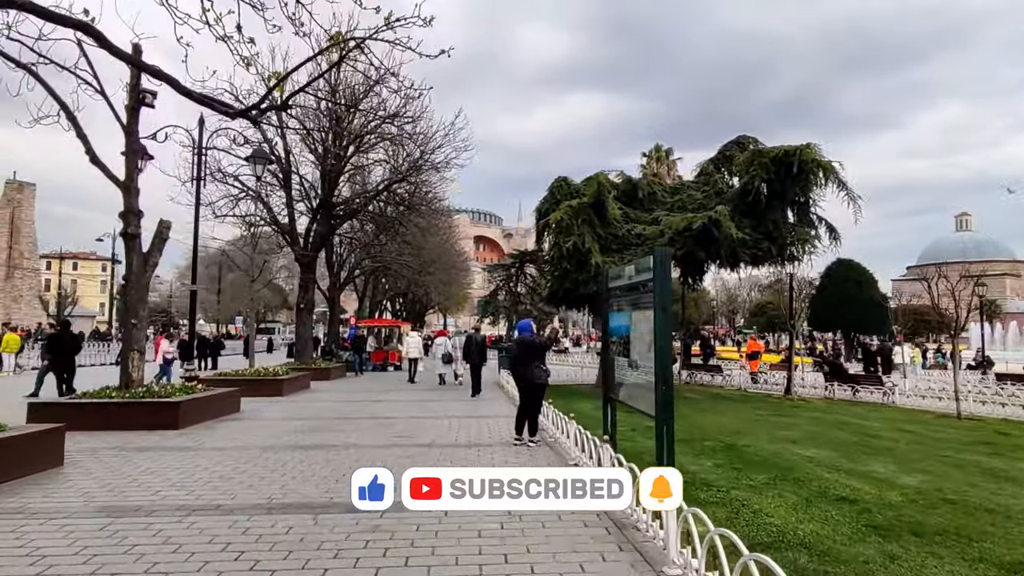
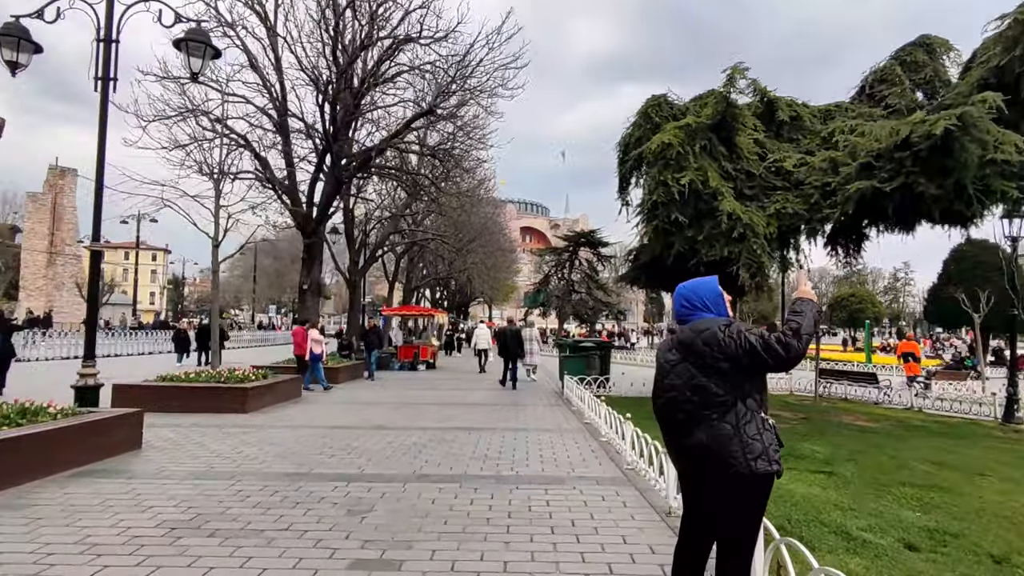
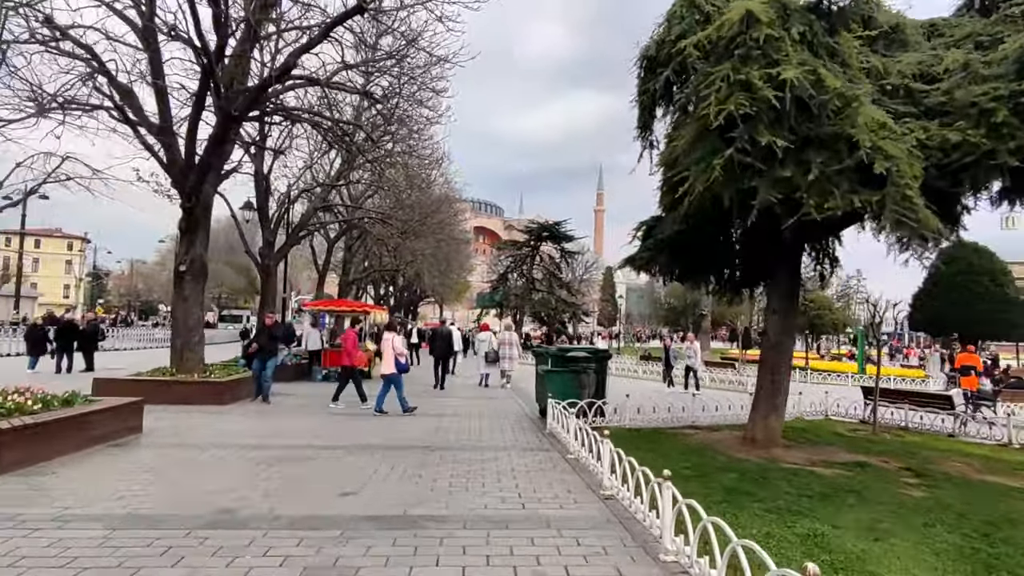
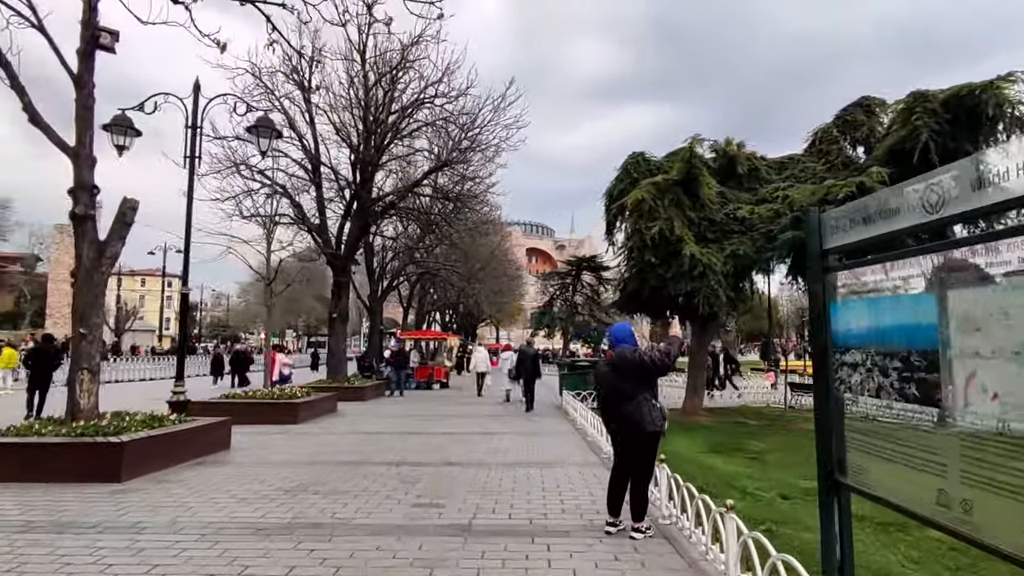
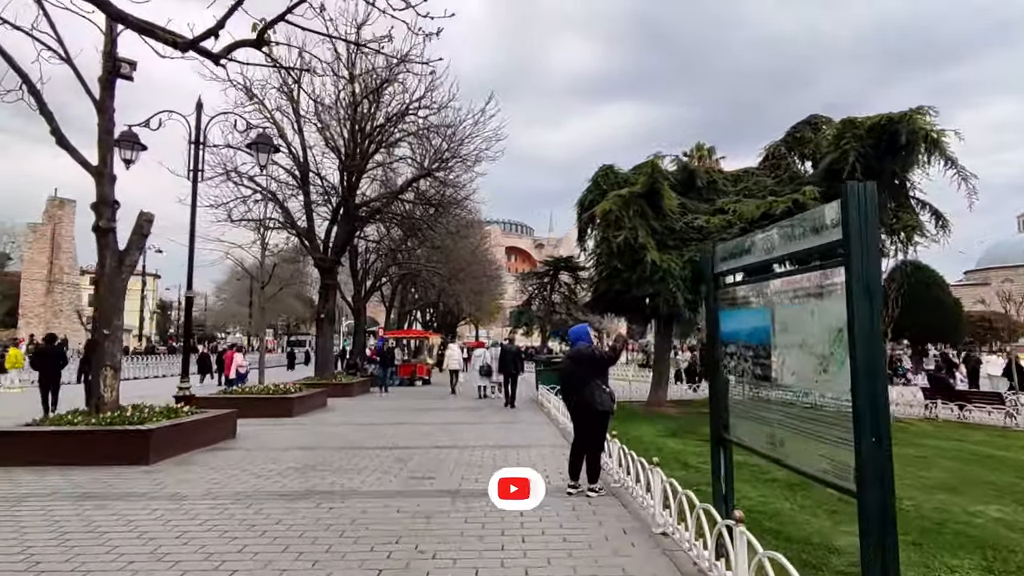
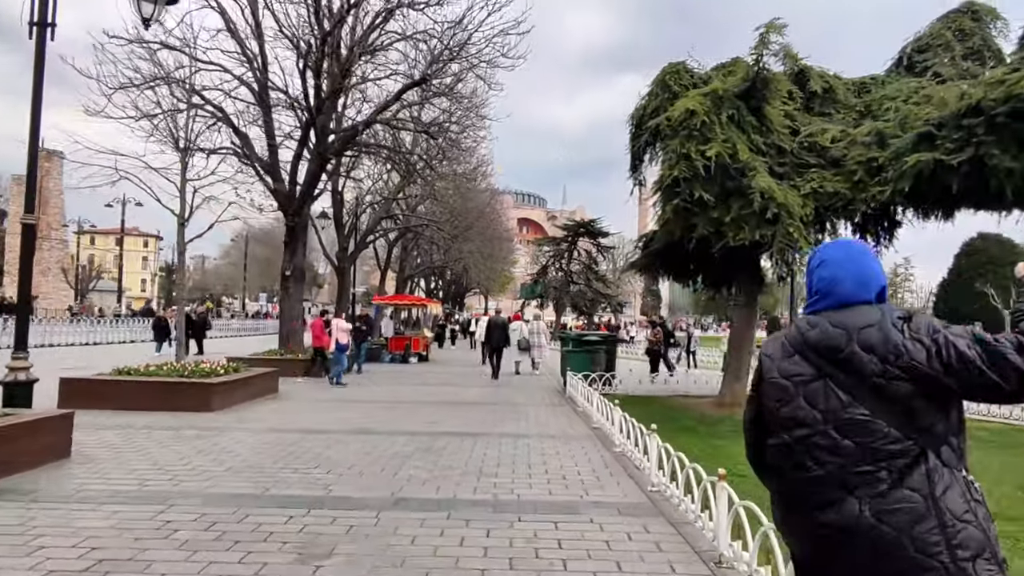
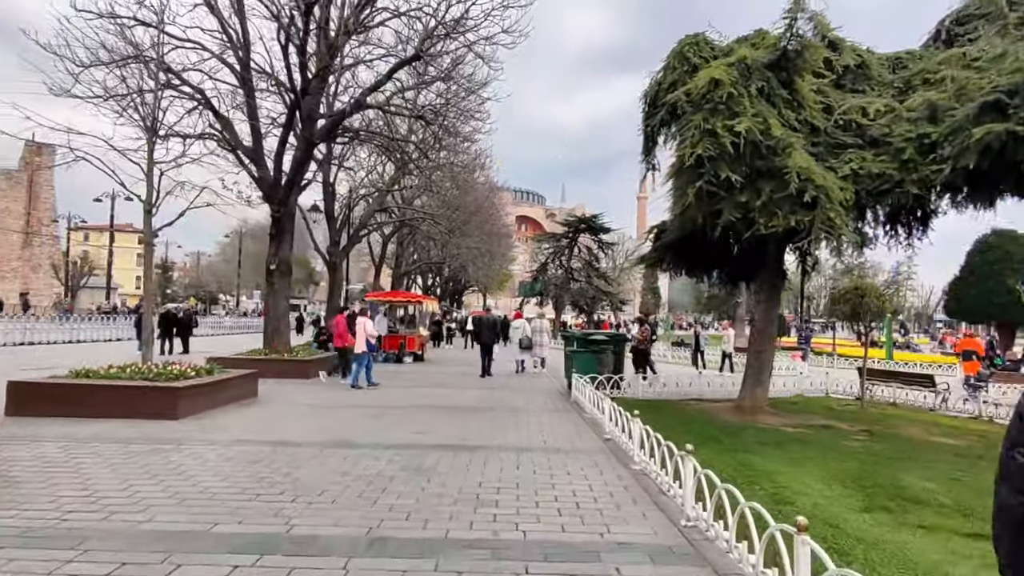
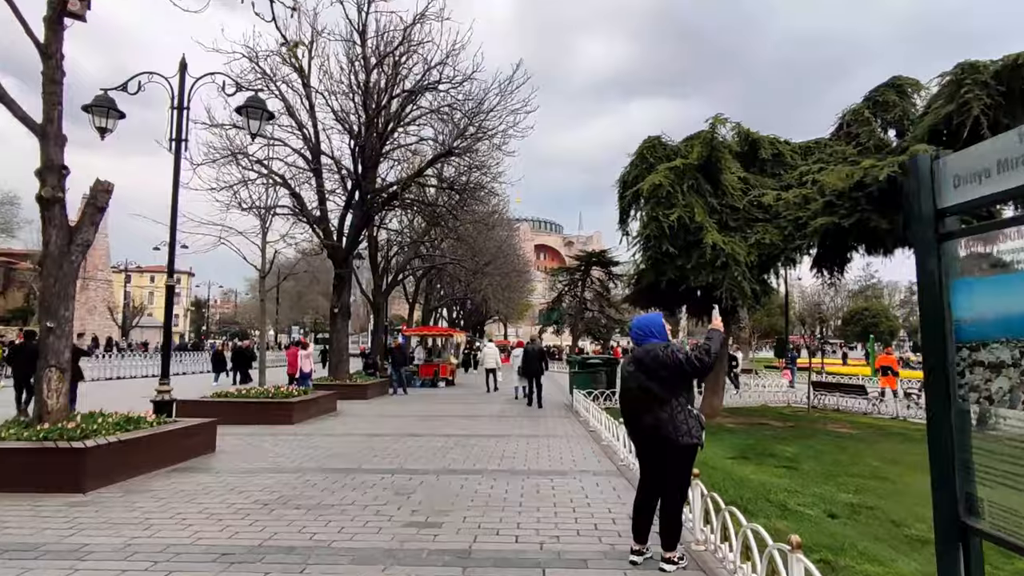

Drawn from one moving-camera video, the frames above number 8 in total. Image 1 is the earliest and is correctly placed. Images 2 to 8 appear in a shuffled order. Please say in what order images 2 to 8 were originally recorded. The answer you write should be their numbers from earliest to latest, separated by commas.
5, 4, 8, 2, 6, 7, 3
